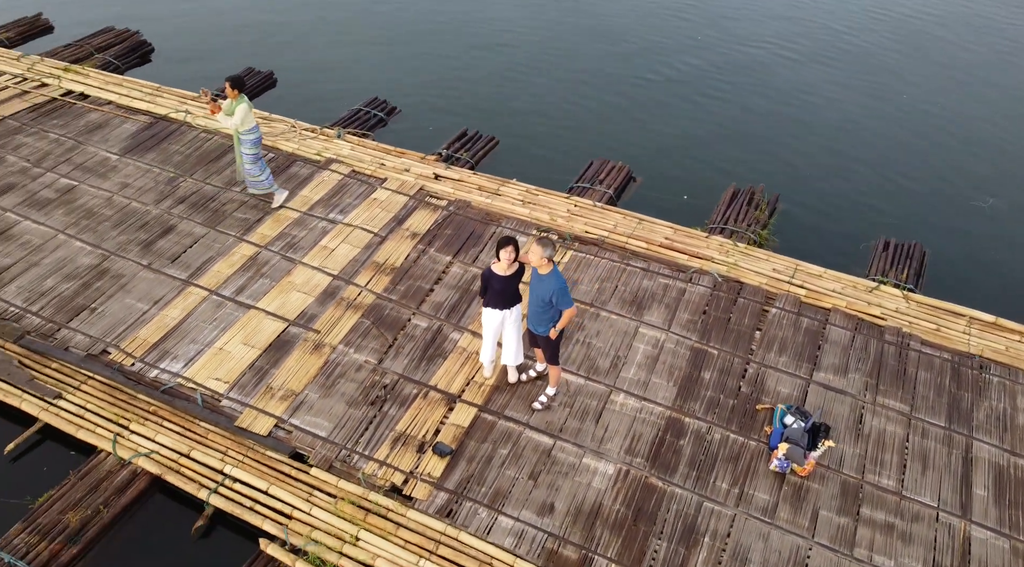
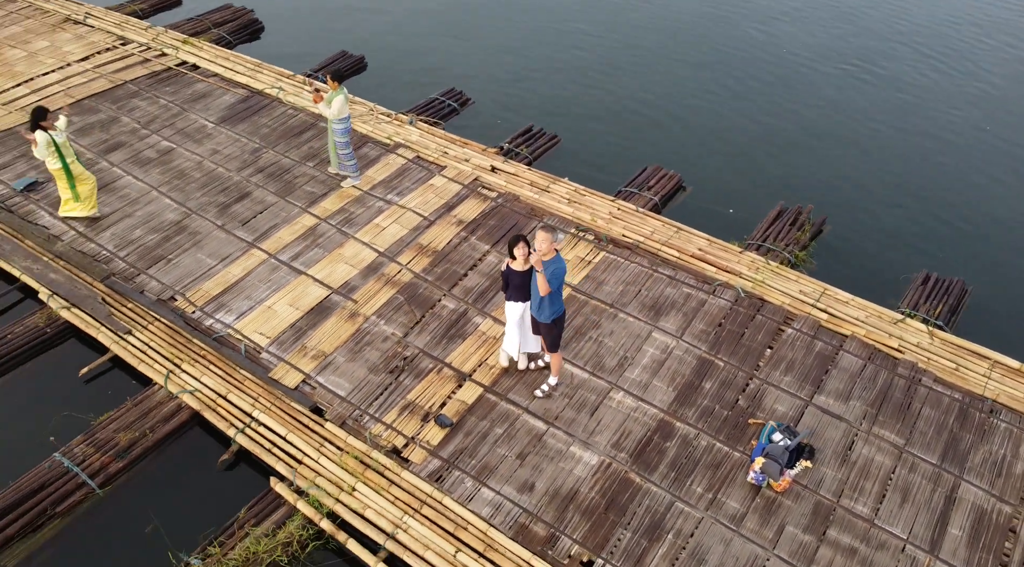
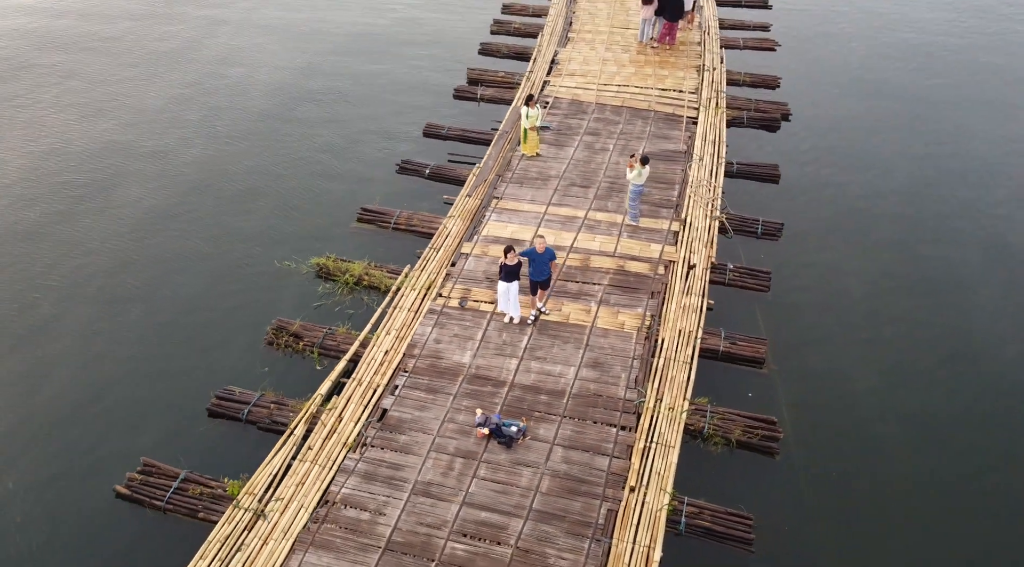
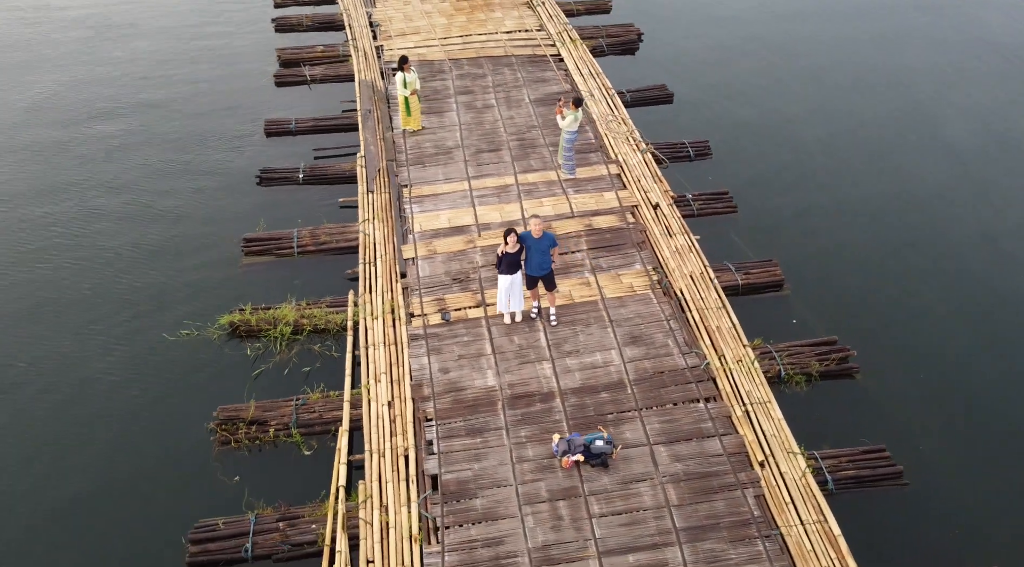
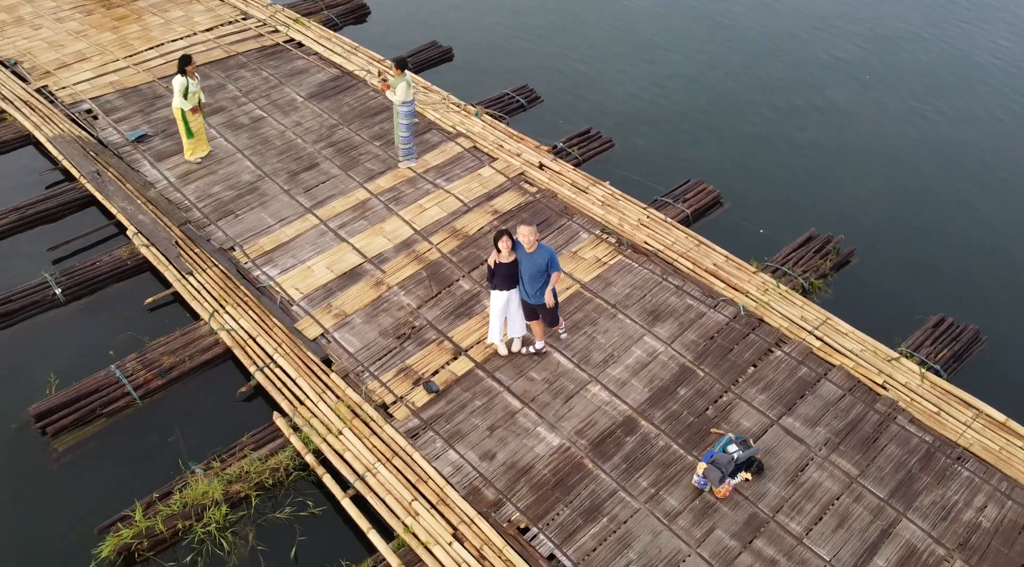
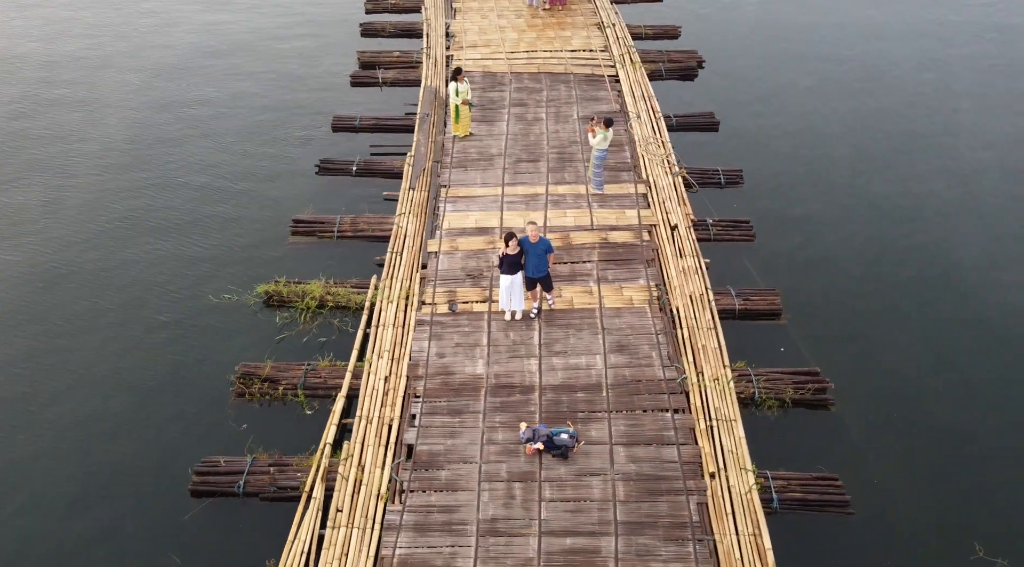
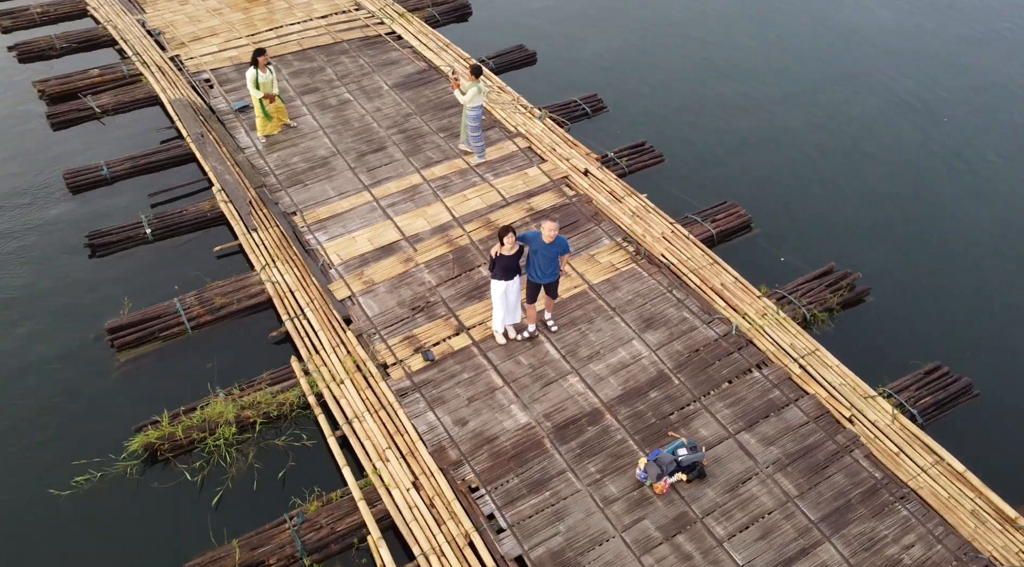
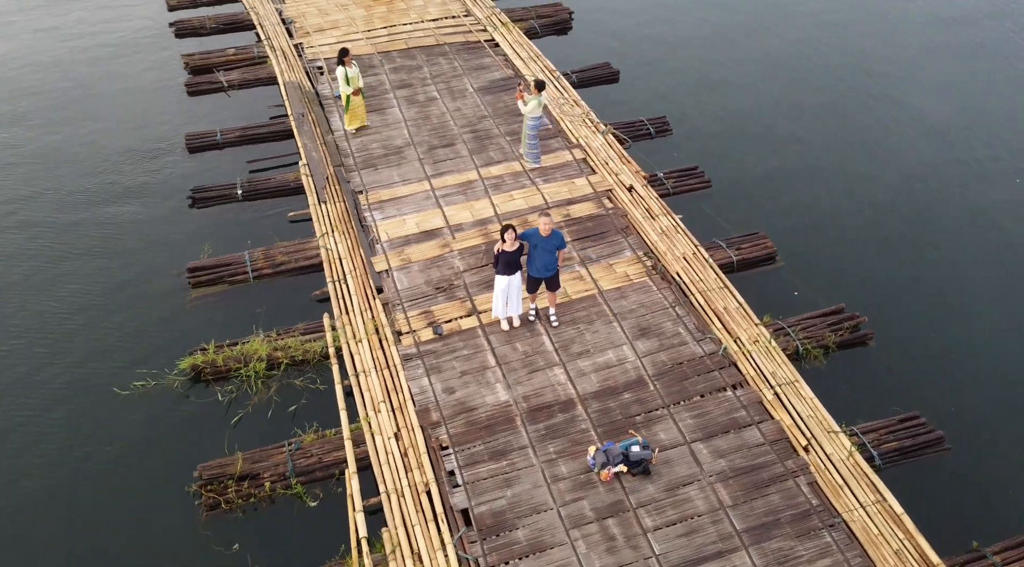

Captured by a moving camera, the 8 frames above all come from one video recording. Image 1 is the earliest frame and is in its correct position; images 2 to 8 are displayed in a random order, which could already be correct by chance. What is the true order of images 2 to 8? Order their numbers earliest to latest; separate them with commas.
2, 5, 7, 8, 4, 6, 3
